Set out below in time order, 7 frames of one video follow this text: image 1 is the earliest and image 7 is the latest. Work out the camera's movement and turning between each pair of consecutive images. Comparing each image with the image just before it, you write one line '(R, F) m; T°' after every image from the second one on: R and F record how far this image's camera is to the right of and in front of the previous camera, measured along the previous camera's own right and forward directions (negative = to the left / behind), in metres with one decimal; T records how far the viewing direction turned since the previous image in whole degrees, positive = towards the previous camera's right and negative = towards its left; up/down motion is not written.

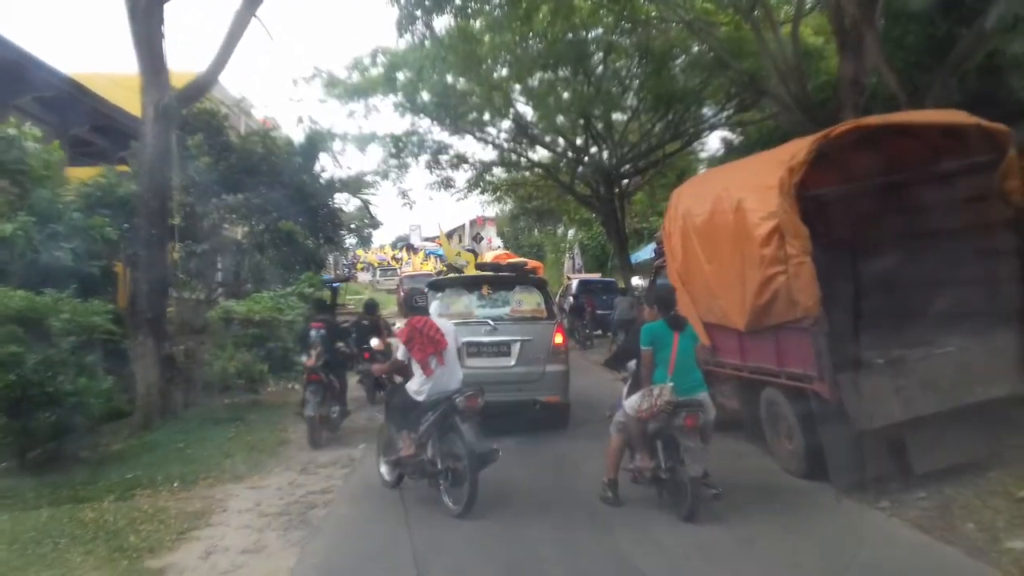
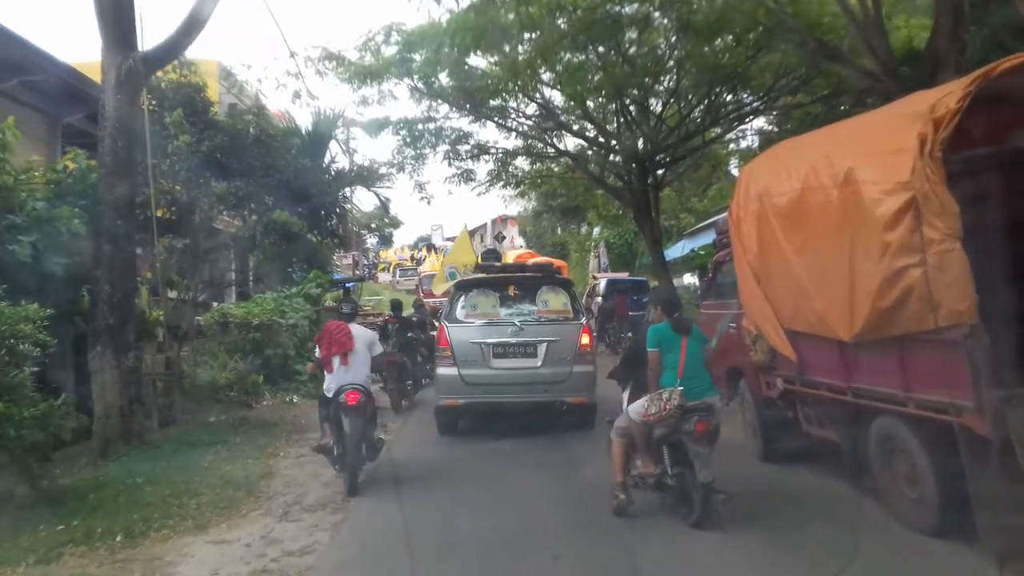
(-0.1, +1.7) m; -1°
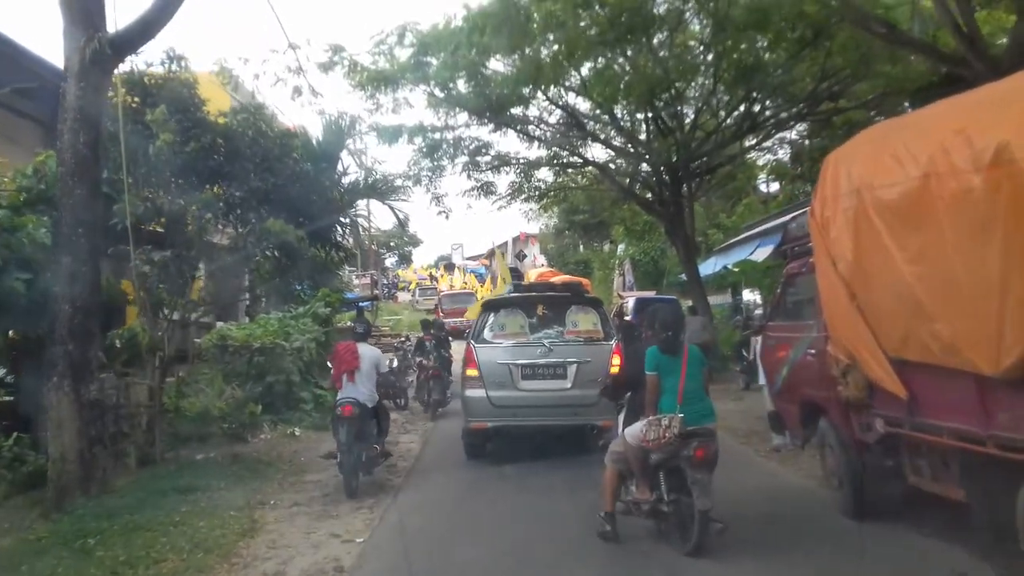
(-0.1, +1.3) m; -1°
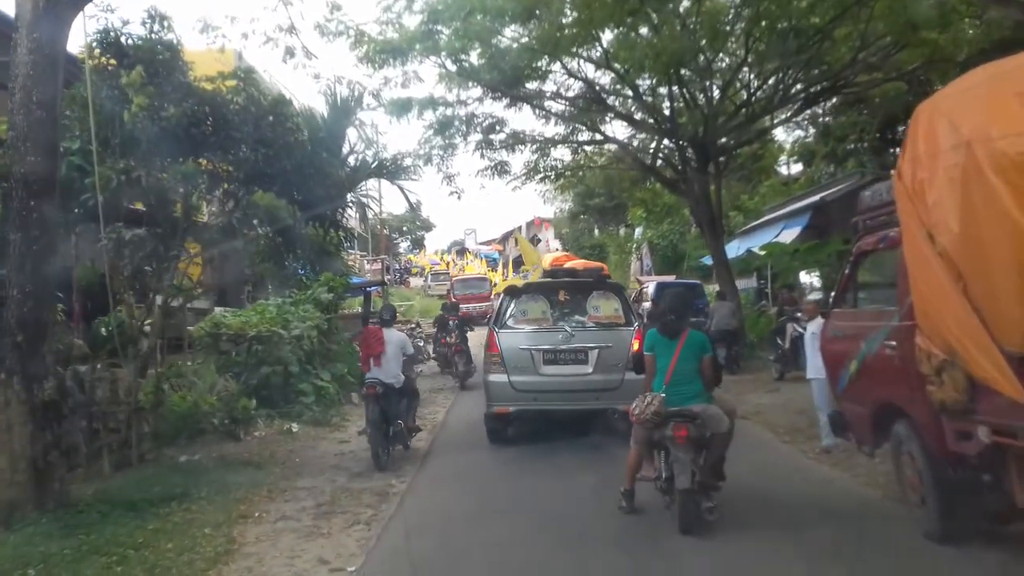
(0.0, +1.0) m; -1°
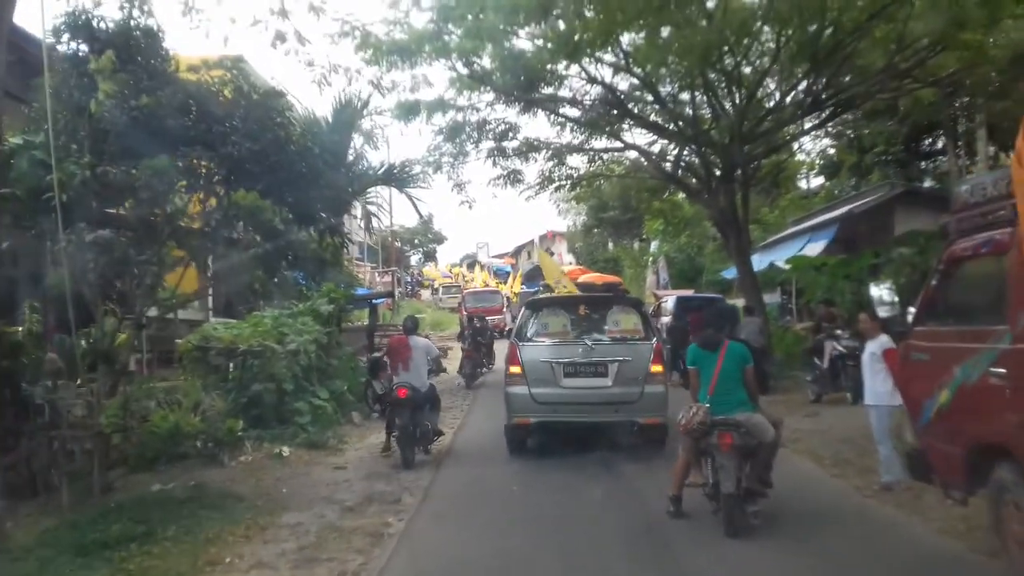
(0.0, +1.0) m; -1°
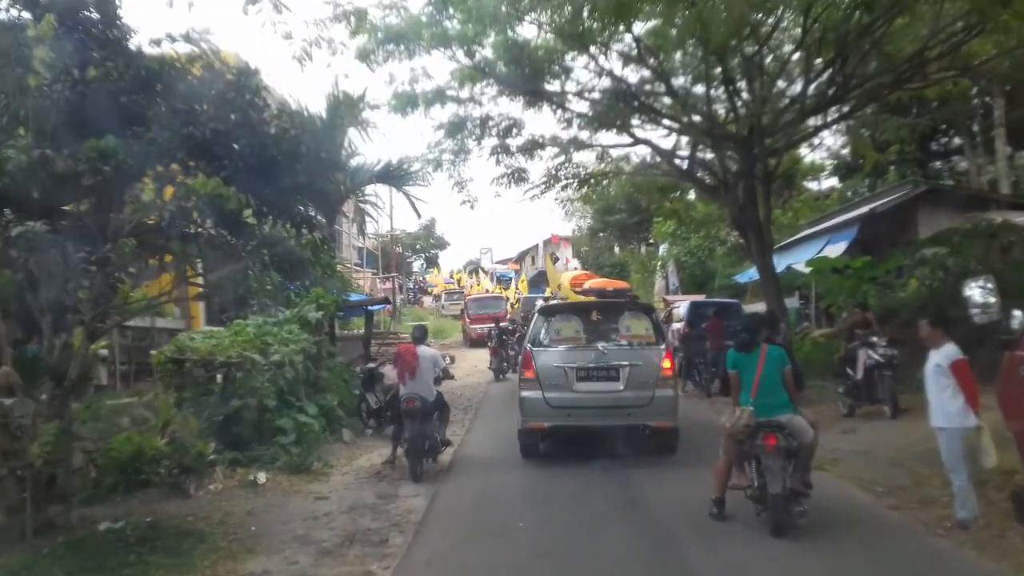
(0.0, +1.1) m; 0°
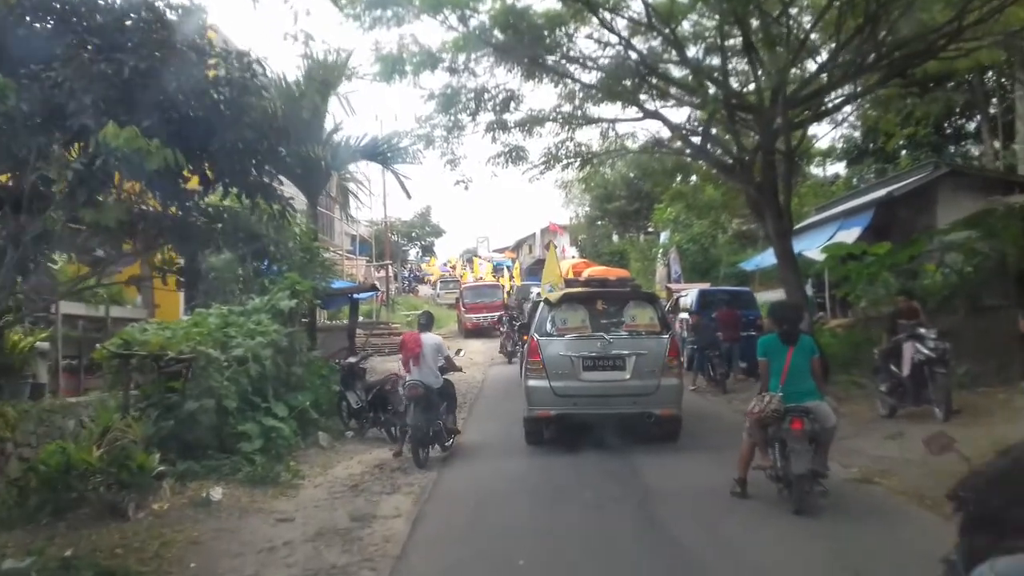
(0.0, +1.3) m; 0°
